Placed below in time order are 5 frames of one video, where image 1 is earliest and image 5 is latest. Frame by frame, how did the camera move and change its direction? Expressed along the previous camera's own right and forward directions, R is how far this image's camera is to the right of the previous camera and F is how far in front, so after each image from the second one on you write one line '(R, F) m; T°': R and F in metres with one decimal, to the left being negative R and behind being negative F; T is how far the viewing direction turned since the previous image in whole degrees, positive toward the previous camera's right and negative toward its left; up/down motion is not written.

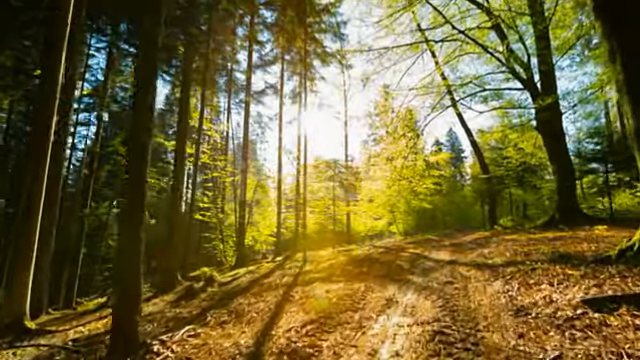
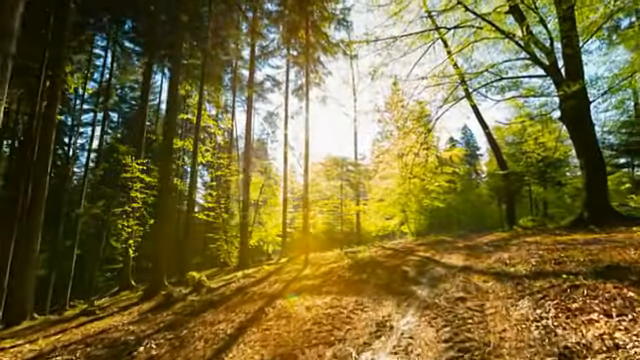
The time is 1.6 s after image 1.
(+0.2, +0.7) m; -2°
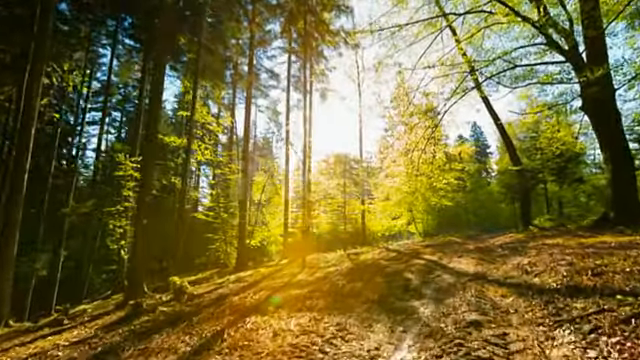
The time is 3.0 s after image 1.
(+0.2, +0.6) m; -1°
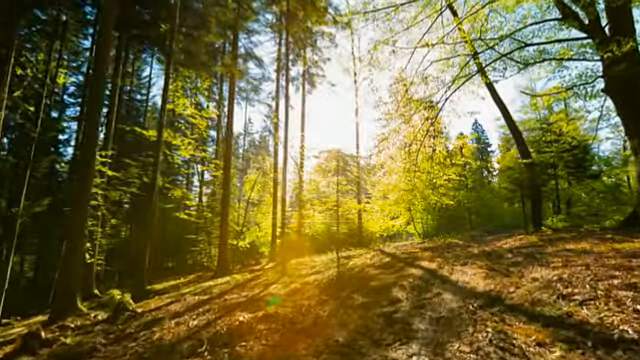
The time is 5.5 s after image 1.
(+0.3, +1.1) m; 0°
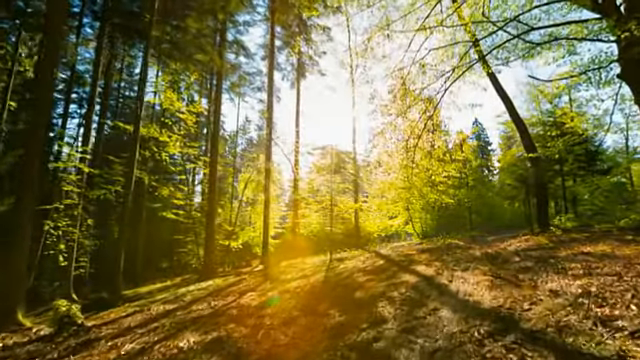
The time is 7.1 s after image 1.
(+0.2, +0.7) m; 0°
